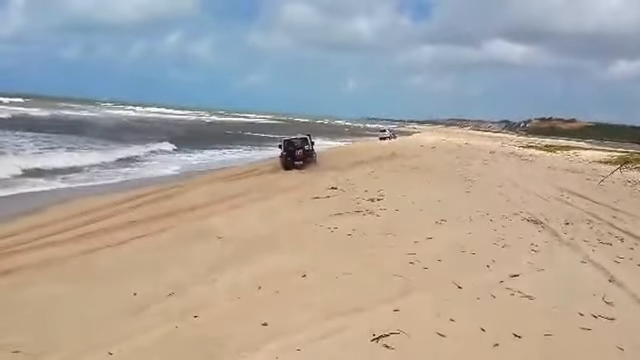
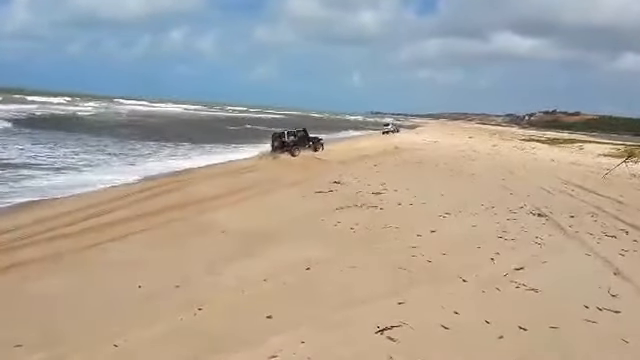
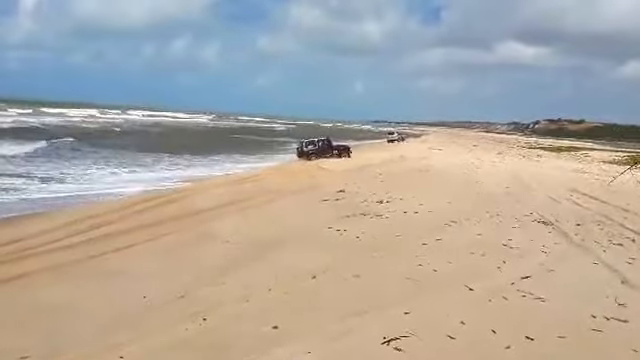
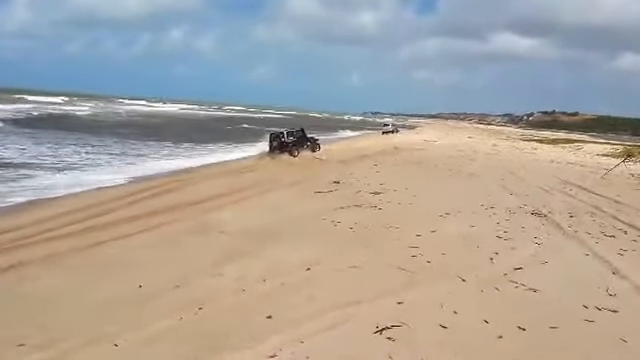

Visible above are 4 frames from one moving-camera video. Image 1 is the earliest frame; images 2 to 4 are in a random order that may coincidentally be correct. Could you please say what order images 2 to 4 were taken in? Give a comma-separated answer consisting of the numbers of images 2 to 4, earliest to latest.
4, 2, 3
